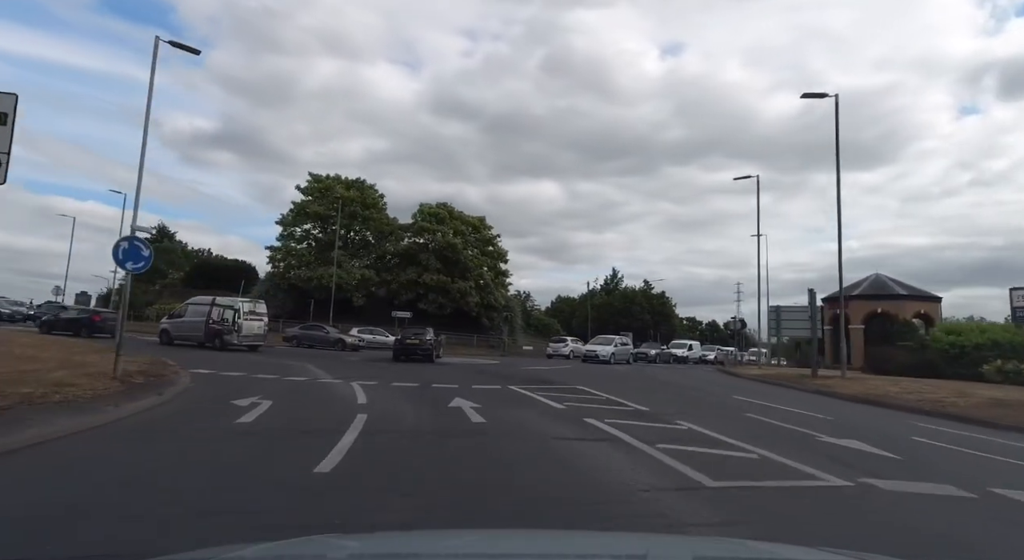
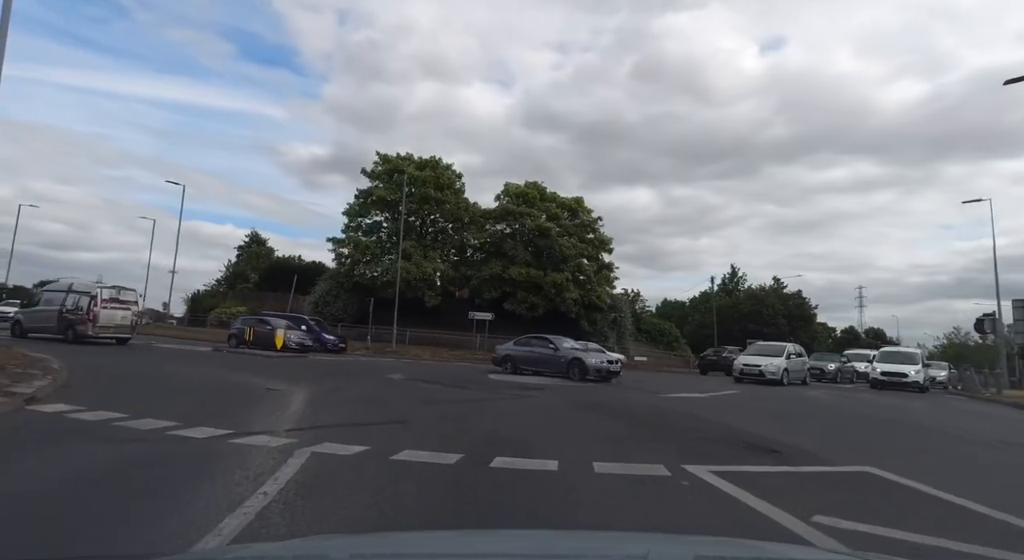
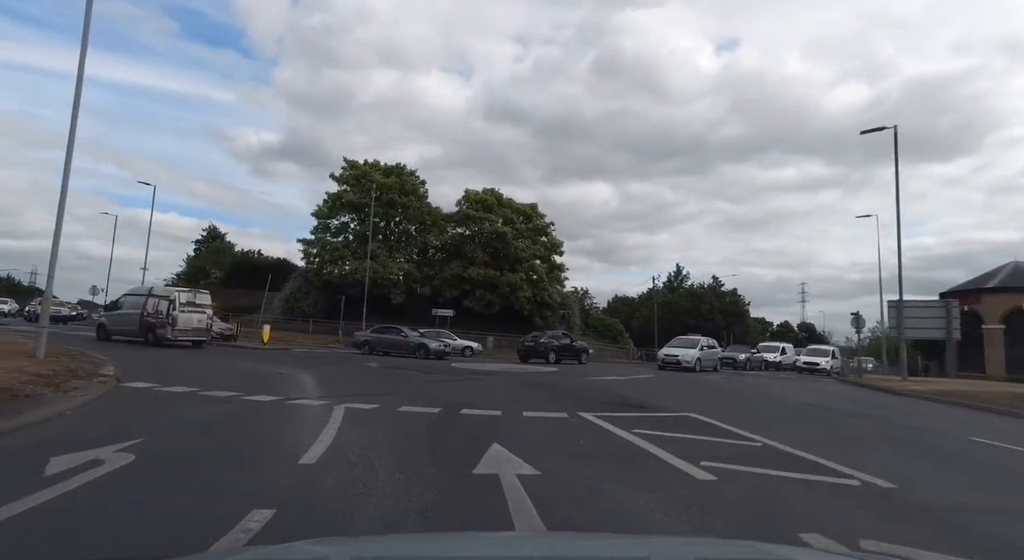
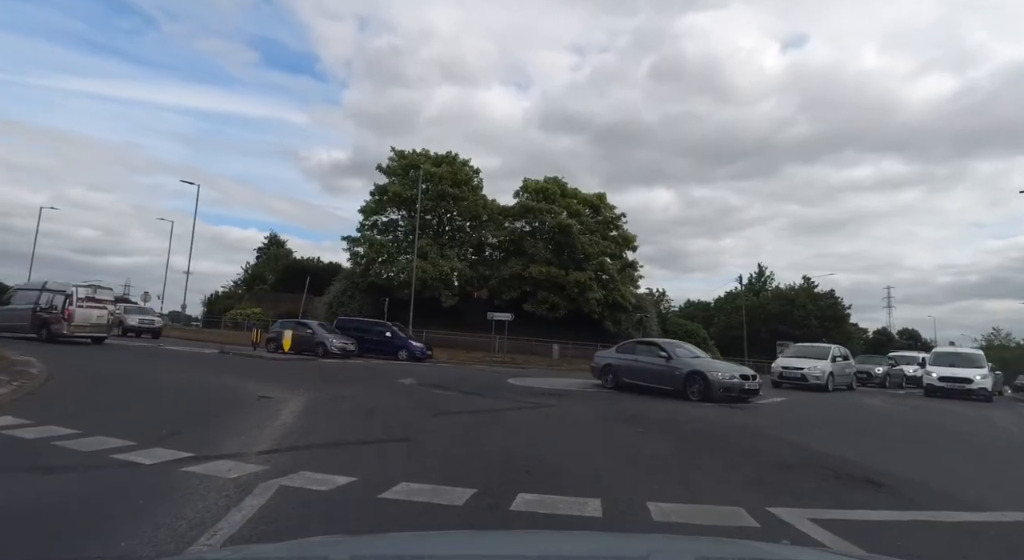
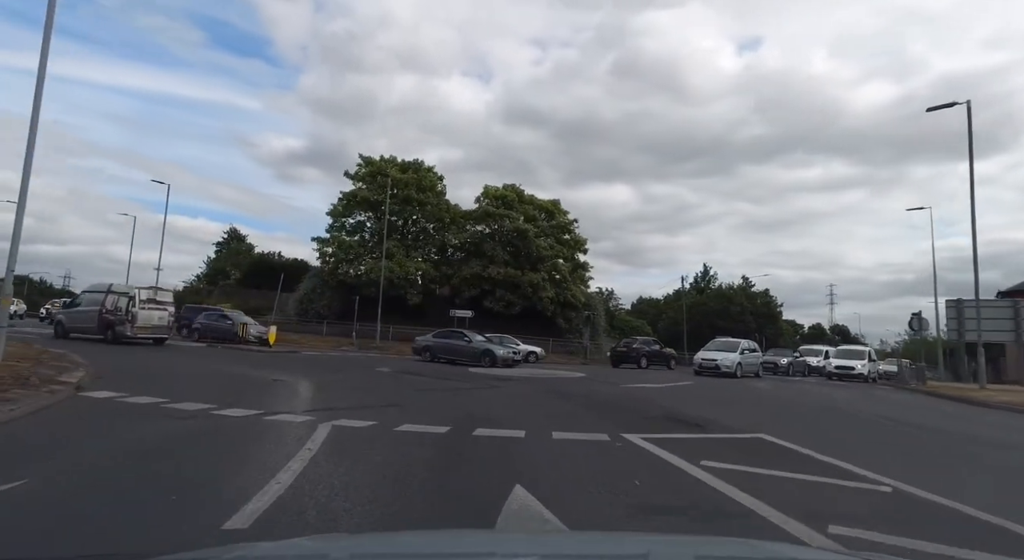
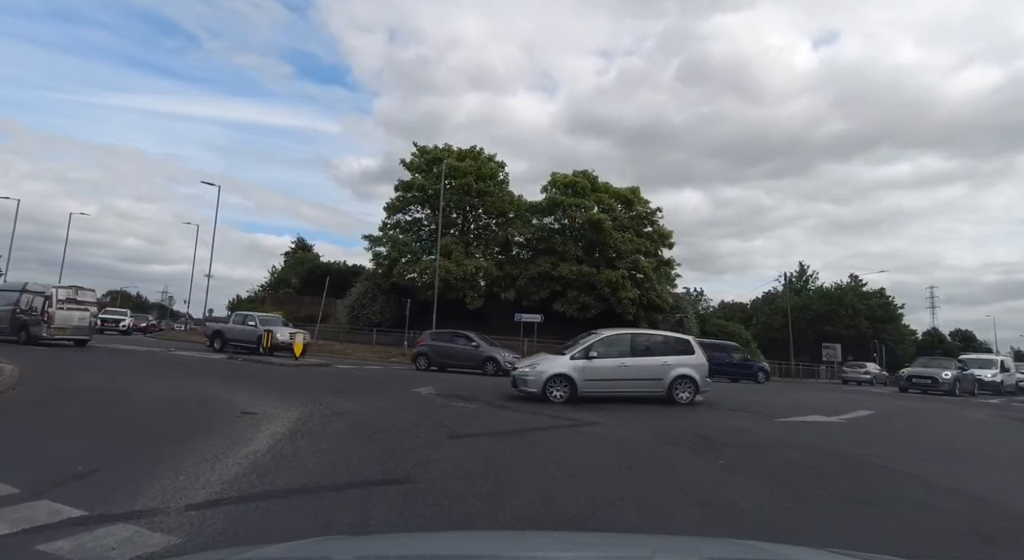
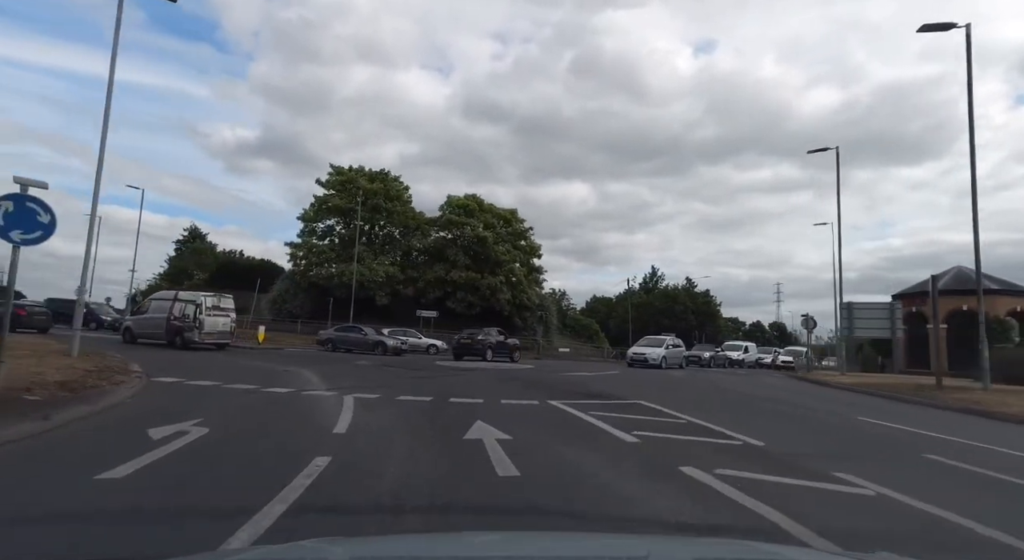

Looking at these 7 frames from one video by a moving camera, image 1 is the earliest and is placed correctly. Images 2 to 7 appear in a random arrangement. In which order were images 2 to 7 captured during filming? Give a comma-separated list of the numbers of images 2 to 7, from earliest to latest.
7, 3, 5, 2, 4, 6
